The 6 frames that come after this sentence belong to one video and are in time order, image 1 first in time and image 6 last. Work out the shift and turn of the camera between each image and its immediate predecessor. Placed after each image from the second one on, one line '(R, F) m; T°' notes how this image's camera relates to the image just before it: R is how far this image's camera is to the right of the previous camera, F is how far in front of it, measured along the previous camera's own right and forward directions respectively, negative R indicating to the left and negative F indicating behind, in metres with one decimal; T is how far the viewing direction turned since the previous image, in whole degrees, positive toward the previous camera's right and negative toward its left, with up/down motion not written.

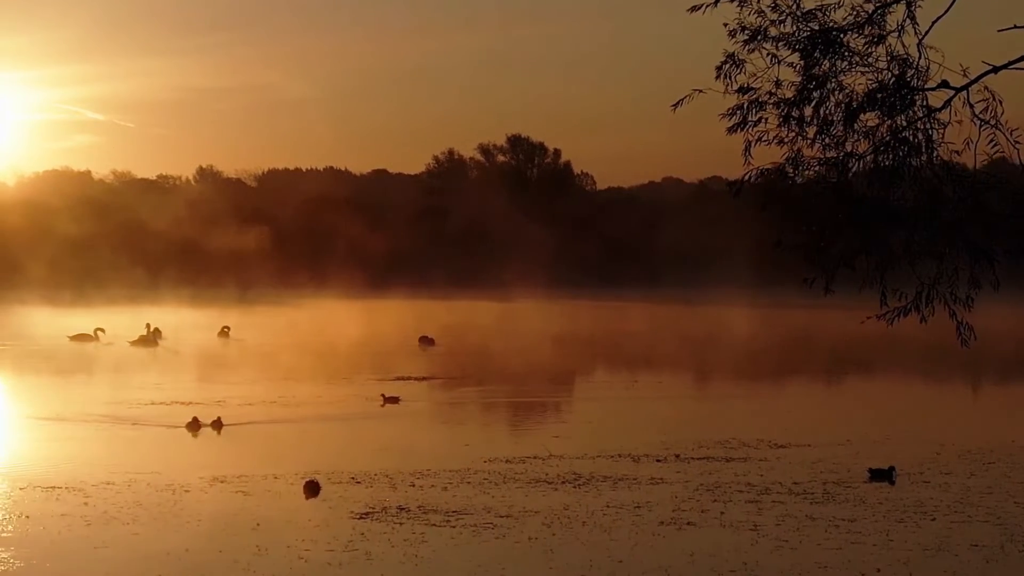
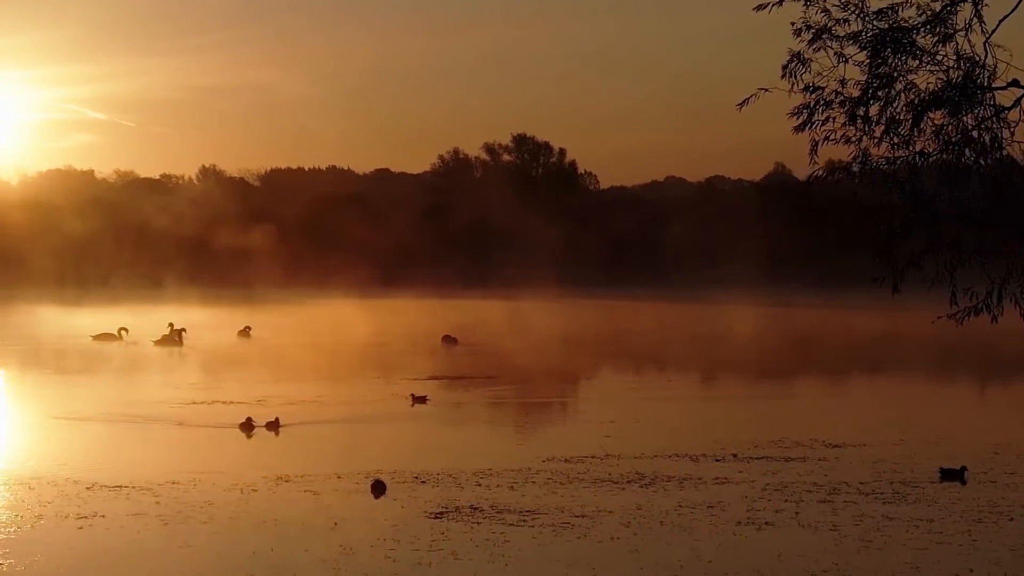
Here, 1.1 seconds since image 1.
(-0.7, 0.0) m; 0°
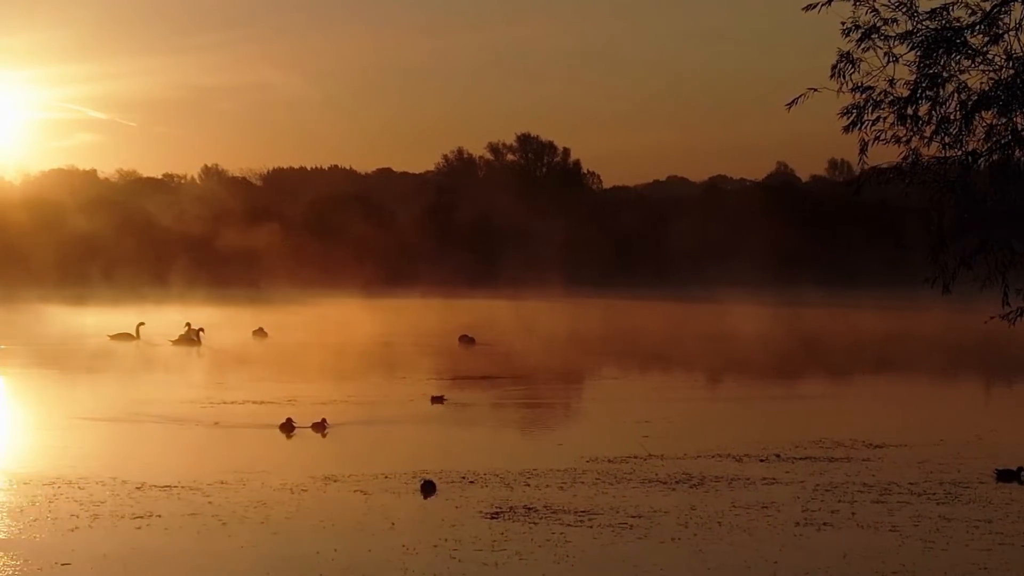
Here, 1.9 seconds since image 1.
(-0.5, 0.0) m; 0°
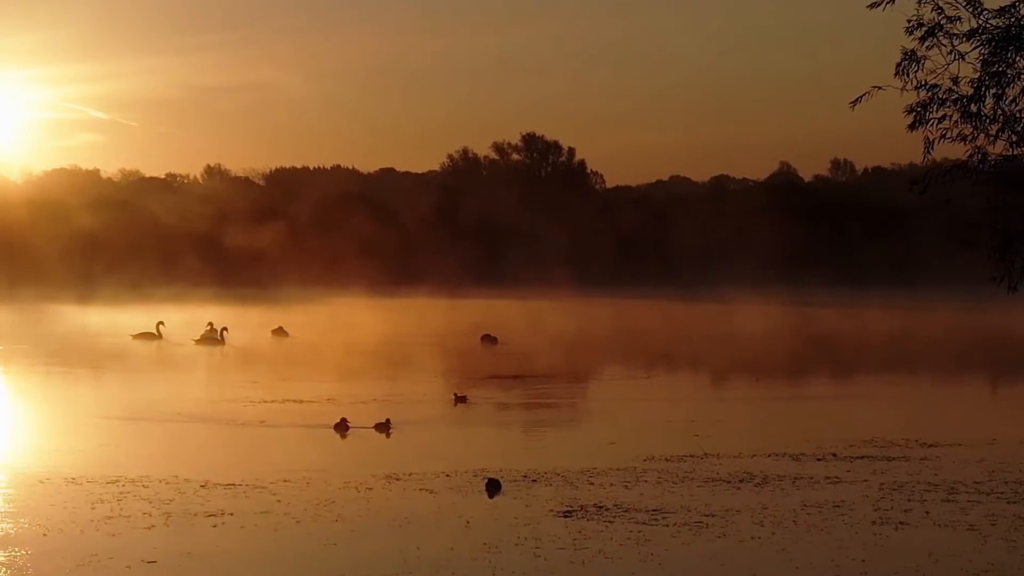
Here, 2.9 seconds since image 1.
(-0.6, 0.0) m; 0°
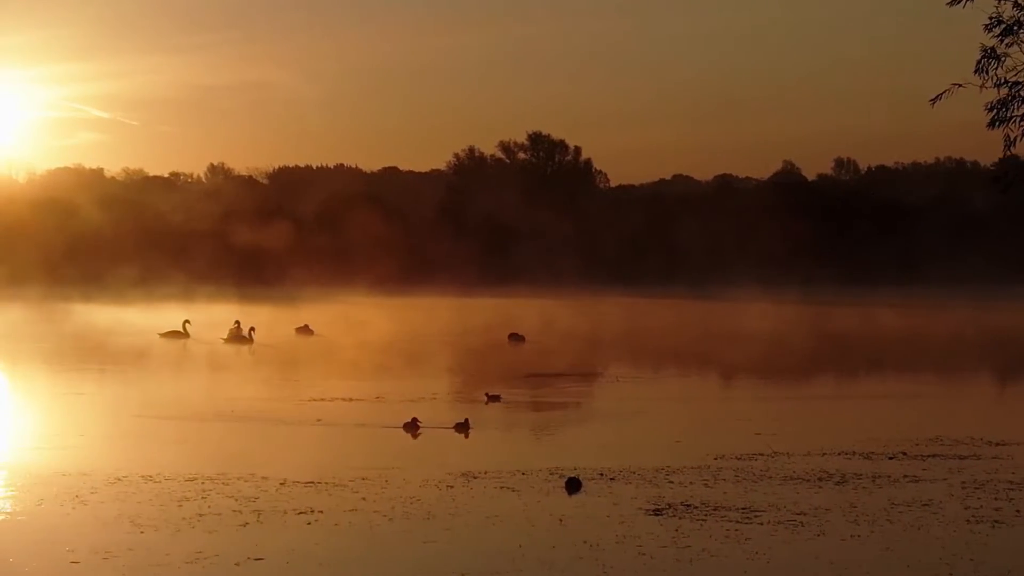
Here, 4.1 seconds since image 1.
(-0.8, 0.0) m; 0°
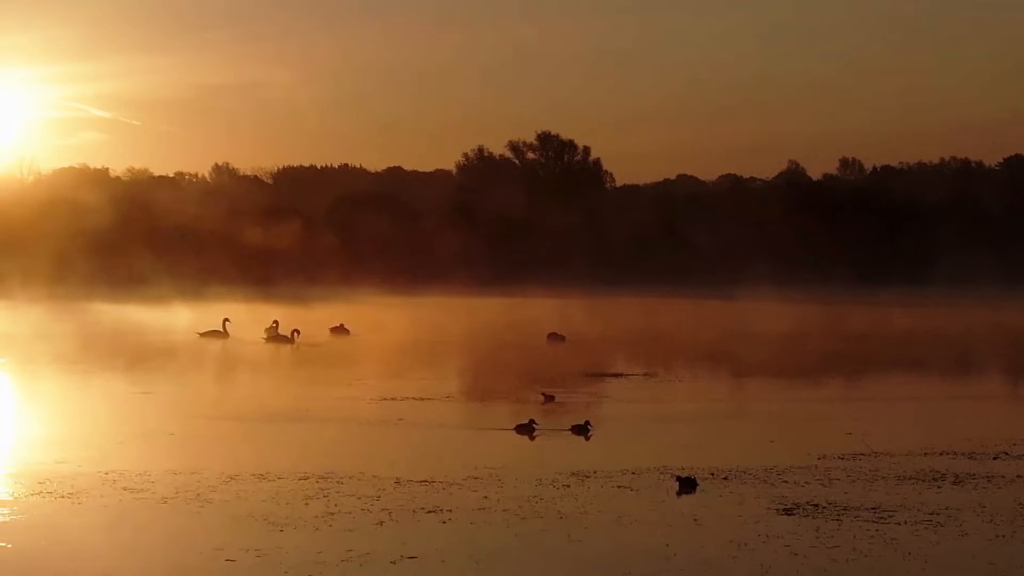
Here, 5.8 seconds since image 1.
(-1.2, 0.0) m; 0°
